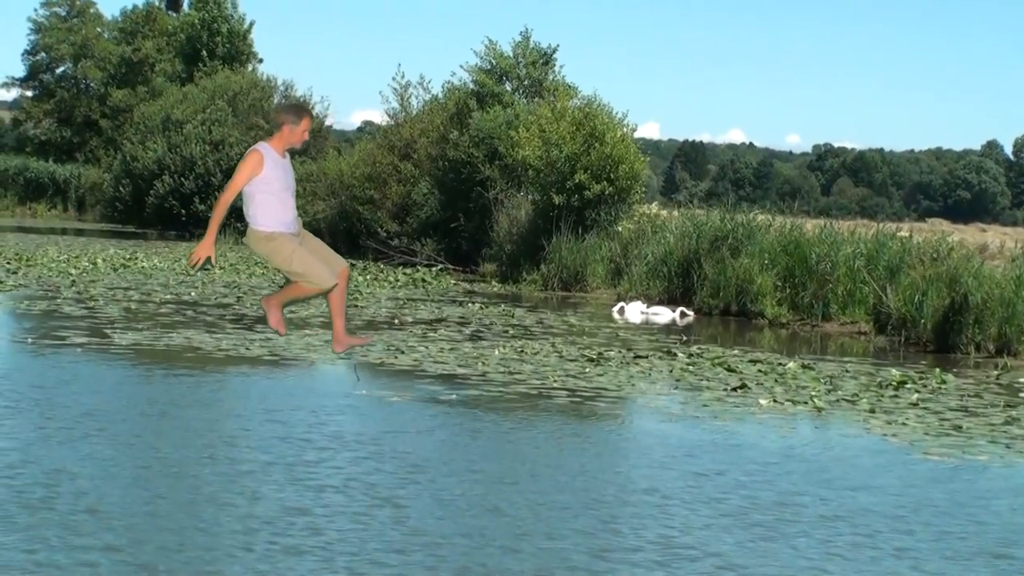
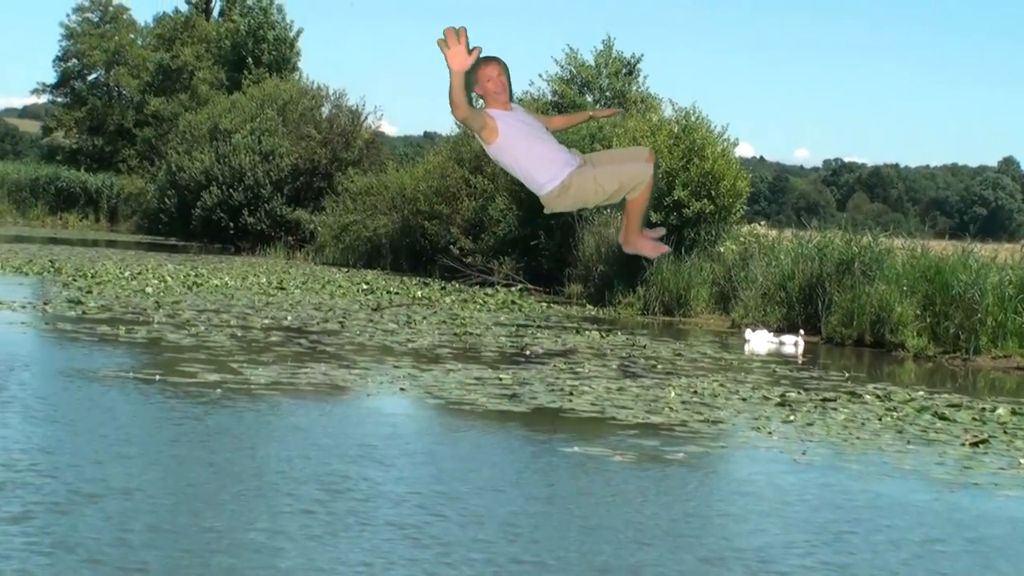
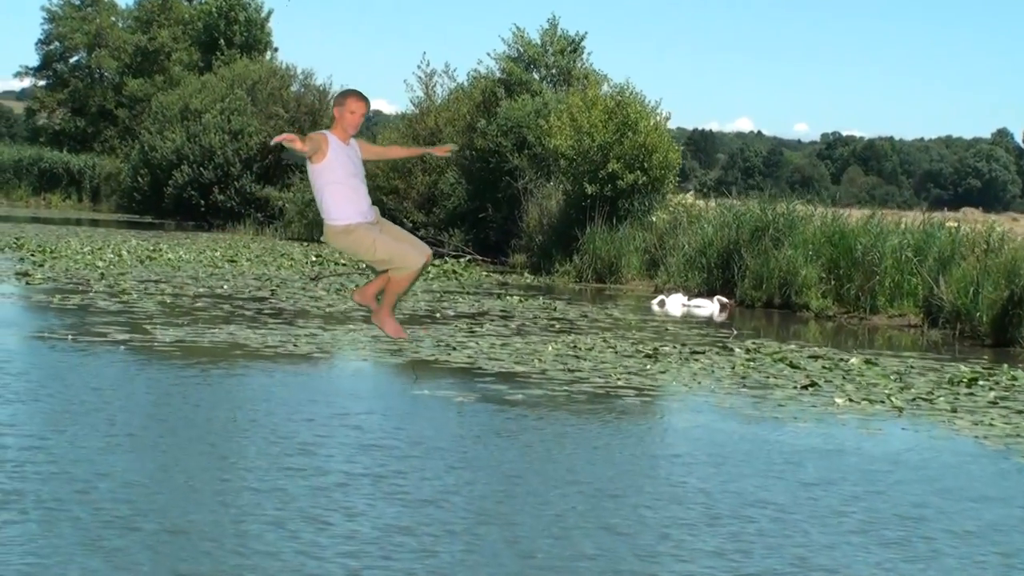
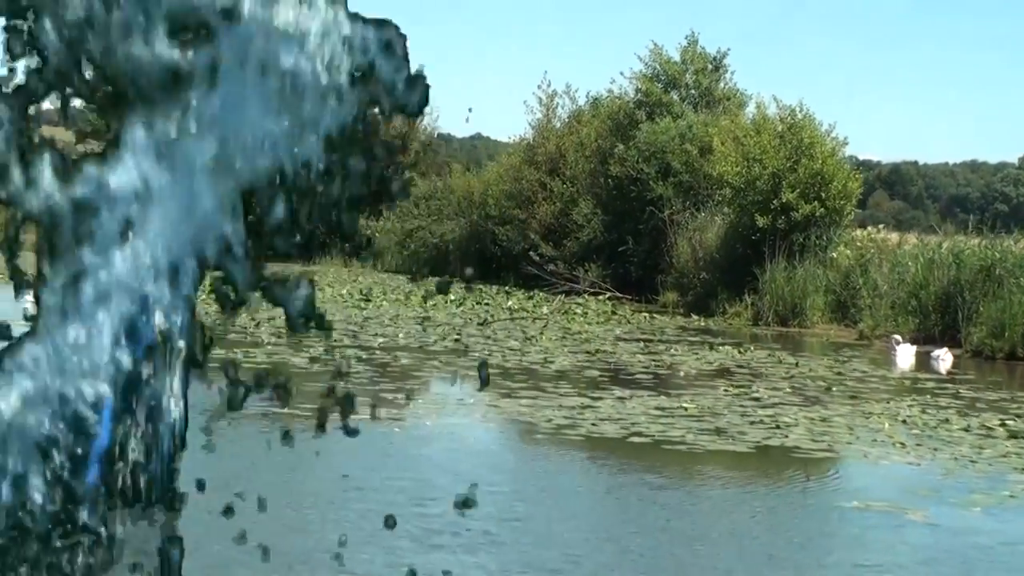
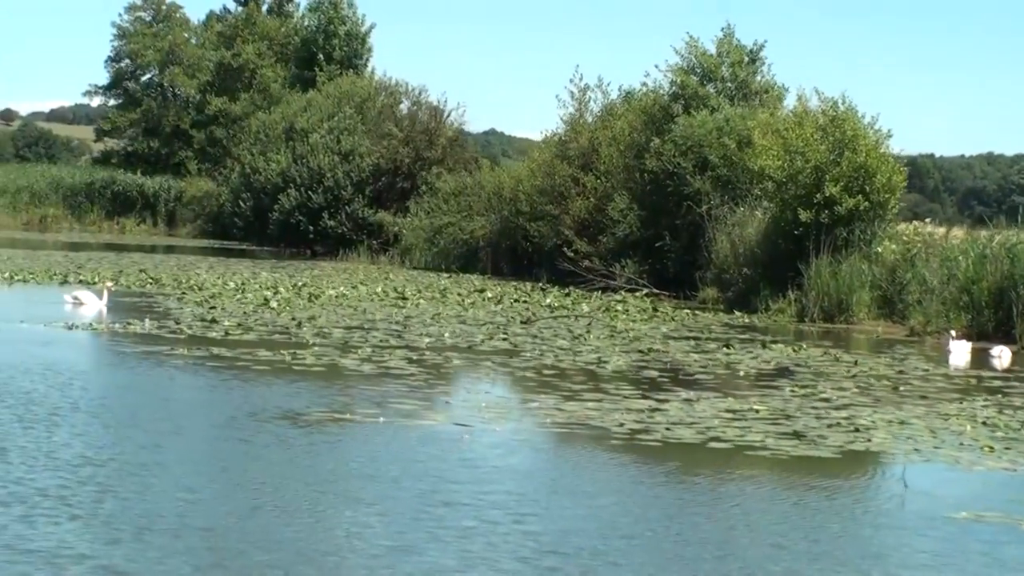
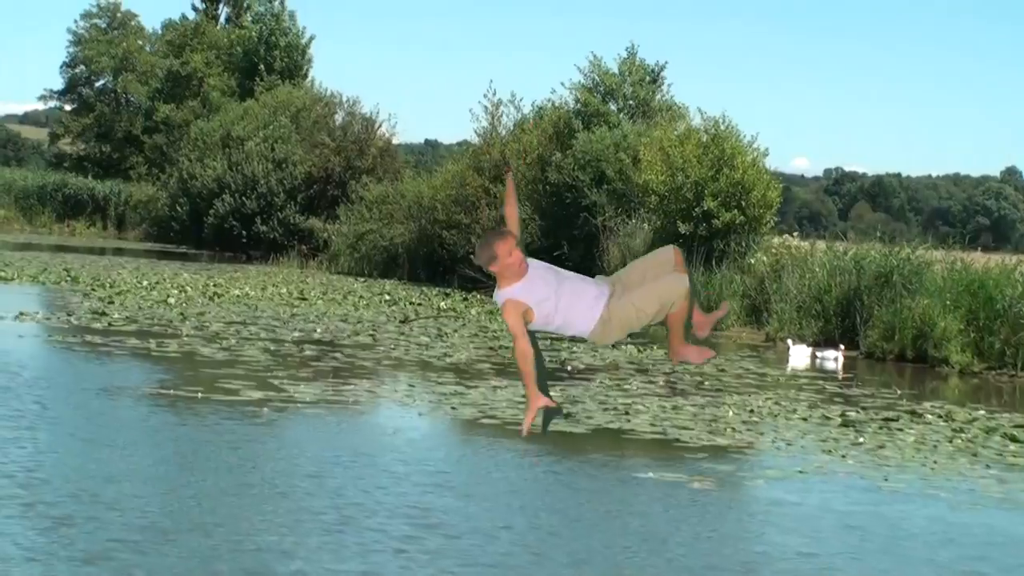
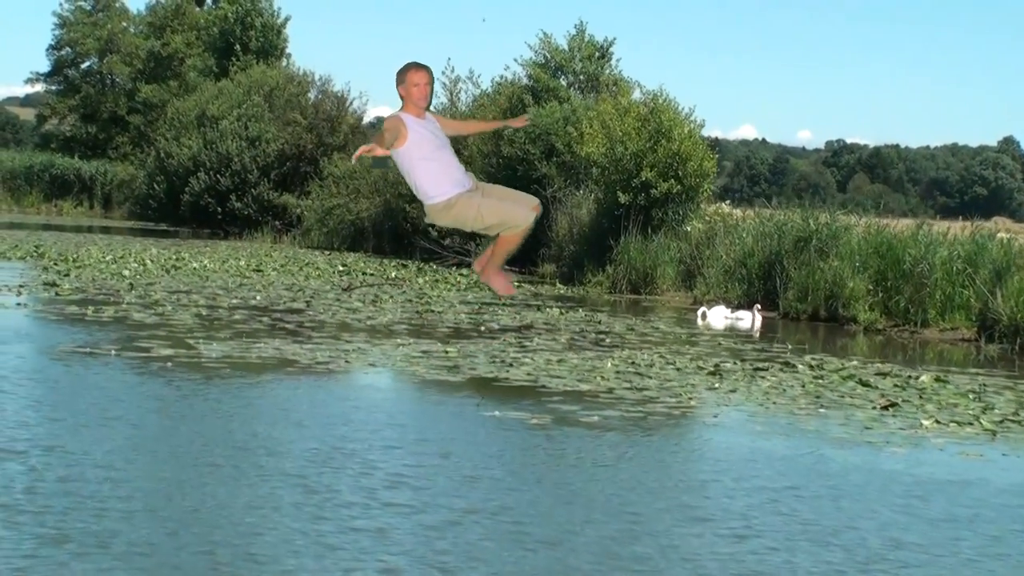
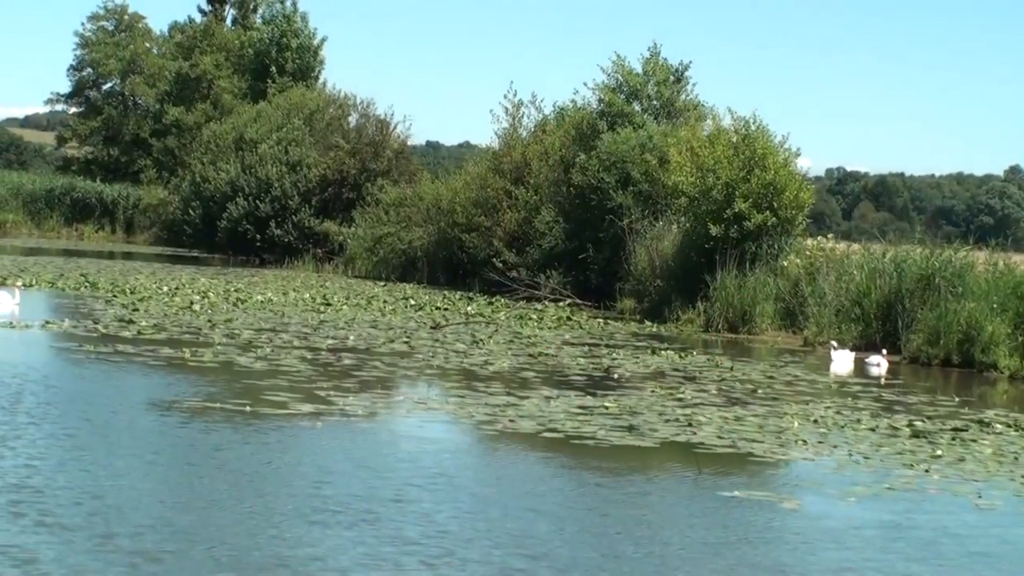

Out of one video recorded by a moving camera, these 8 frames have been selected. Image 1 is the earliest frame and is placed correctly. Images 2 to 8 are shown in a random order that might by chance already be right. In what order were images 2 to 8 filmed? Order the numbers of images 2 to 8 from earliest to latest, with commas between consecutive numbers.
3, 7, 2, 6, 8, 4, 5
